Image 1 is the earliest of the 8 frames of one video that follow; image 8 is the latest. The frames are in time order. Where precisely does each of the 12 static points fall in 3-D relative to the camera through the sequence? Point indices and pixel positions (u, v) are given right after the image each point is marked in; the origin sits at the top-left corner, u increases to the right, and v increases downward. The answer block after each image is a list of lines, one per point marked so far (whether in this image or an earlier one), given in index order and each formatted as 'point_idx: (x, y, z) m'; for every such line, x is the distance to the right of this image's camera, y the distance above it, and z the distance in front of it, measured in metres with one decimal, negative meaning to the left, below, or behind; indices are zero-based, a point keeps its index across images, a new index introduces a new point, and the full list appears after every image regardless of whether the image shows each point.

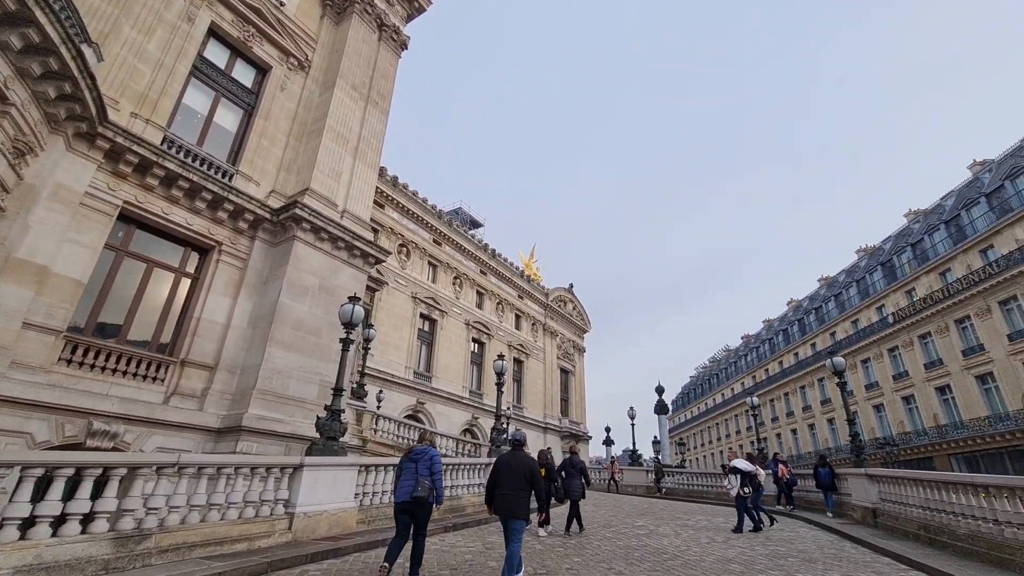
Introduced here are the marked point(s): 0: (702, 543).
0: (+3.0, -4.0, +7.3) m
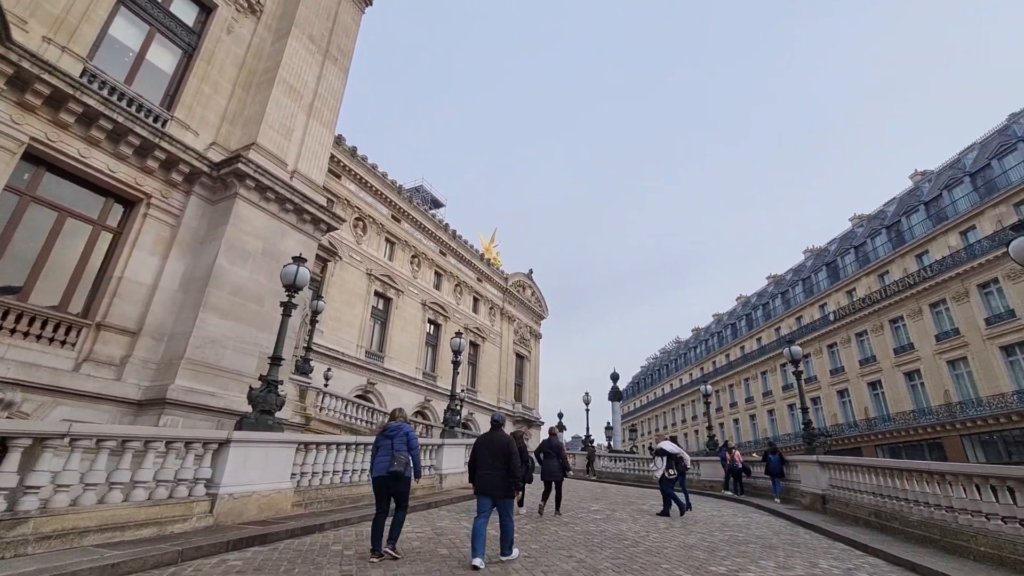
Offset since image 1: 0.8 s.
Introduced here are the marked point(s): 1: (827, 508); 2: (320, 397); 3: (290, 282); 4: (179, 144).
0: (+2.3, -3.7, +7.0) m
1: (+5.9, -4.1, +8.7) m
2: (-5.8, -3.3, +14.0) m
3: (-3.5, +0.1, +7.4) m
4: (-8.5, +3.6, +11.8) m
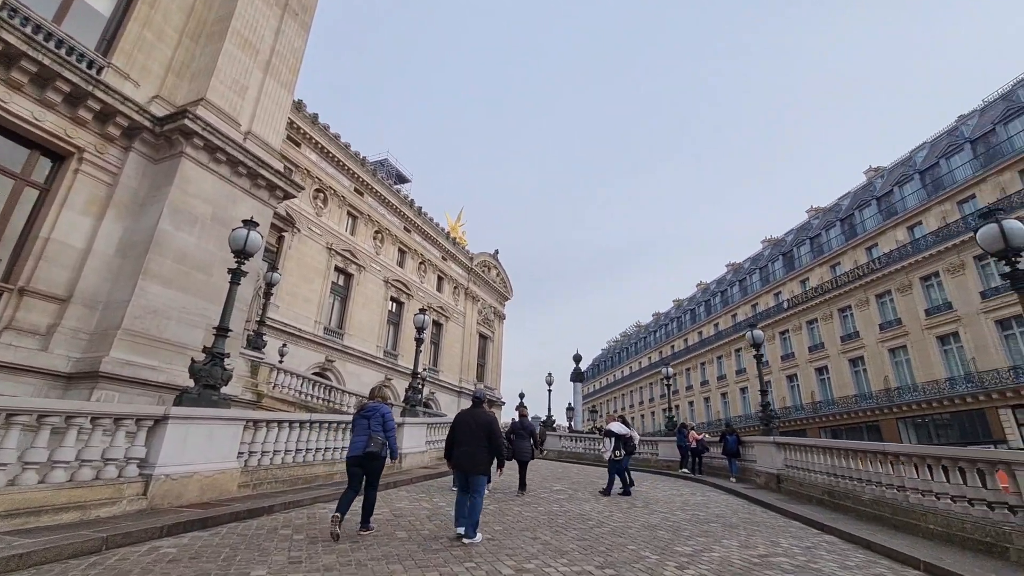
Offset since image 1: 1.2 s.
0: (+1.7, -3.3, +7.0) m
1: (+5.2, -3.8, +8.9) m
2: (-6.8, -2.5, +13.4) m
3: (-4.0, +0.6, +6.8) m
4: (-9.1, +4.5, +10.7) m
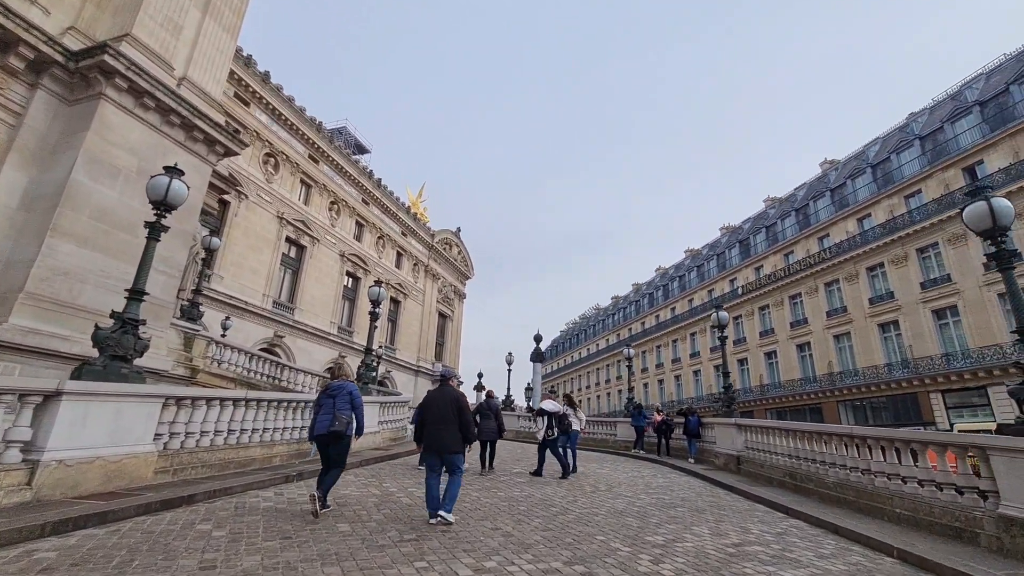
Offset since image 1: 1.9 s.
0: (+1.1, -2.9, +6.7) m
1: (+4.4, -3.5, +8.9) m
2: (-7.9, -1.6, +12.3) m
3: (-4.4, +1.1, +5.8) m
4: (-9.8, +5.3, +9.1) m
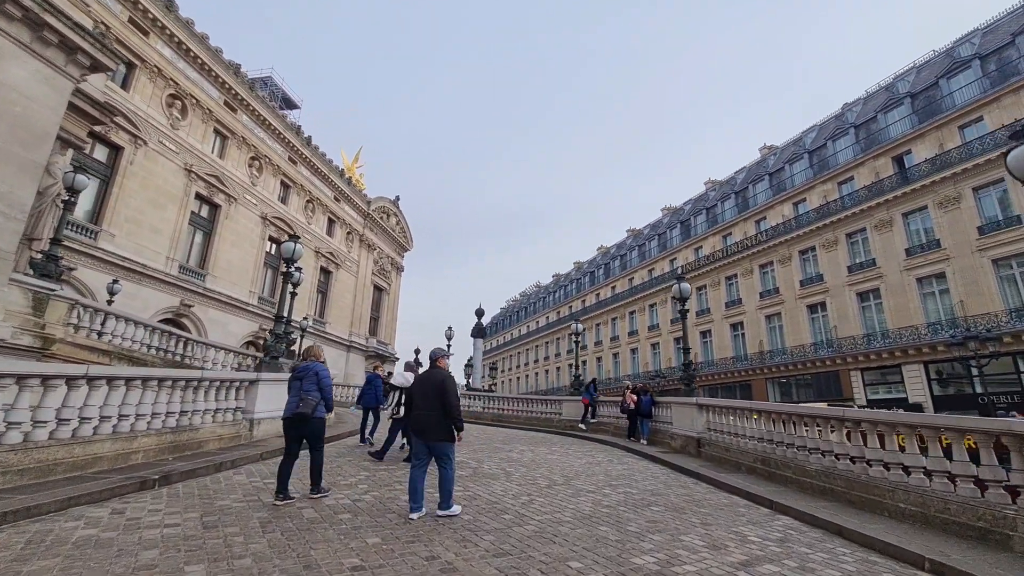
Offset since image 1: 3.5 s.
0: (+0.4, -2.4, +5.6) m
1: (+3.3, -2.9, +8.2) m
2: (-9.2, -0.5, +9.9) m
3: (-4.9, +1.7, +3.8) m
4: (-10.4, +6.2, +6.2) m
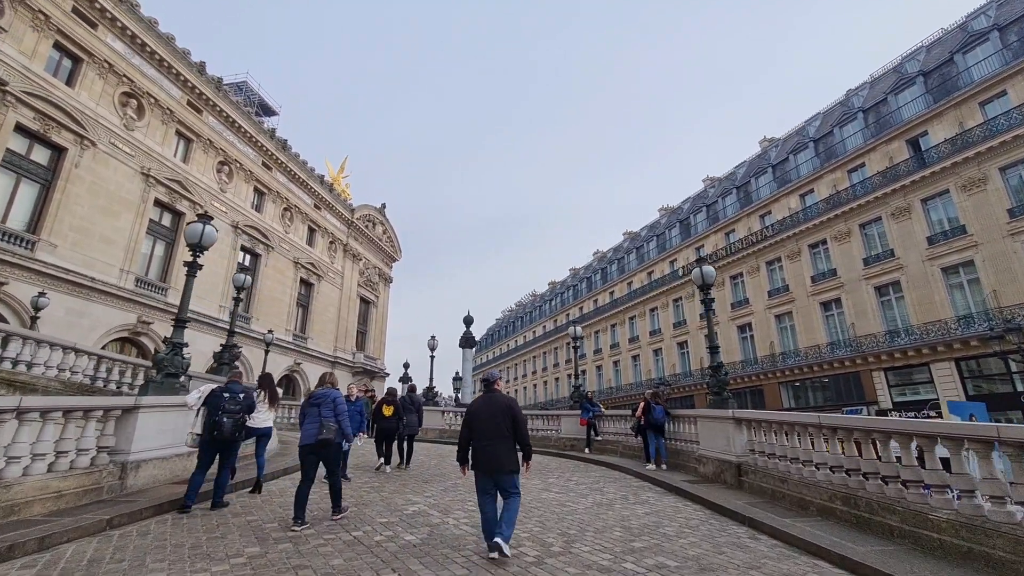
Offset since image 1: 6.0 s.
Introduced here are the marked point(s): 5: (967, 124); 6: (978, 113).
0: (+0.2, -2.1, +3.6) m
1: (+3.1, -2.6, +6.3) m
2: (-9.5, -0.7, +7.9) m
3: (-5.2, +1.9, +1.9) m
4: (-10.9, +6.2, +4.4) m
5: (+18.8, +6.8, +19.1) m
6: (+19.1, +7.1, +18.9) m
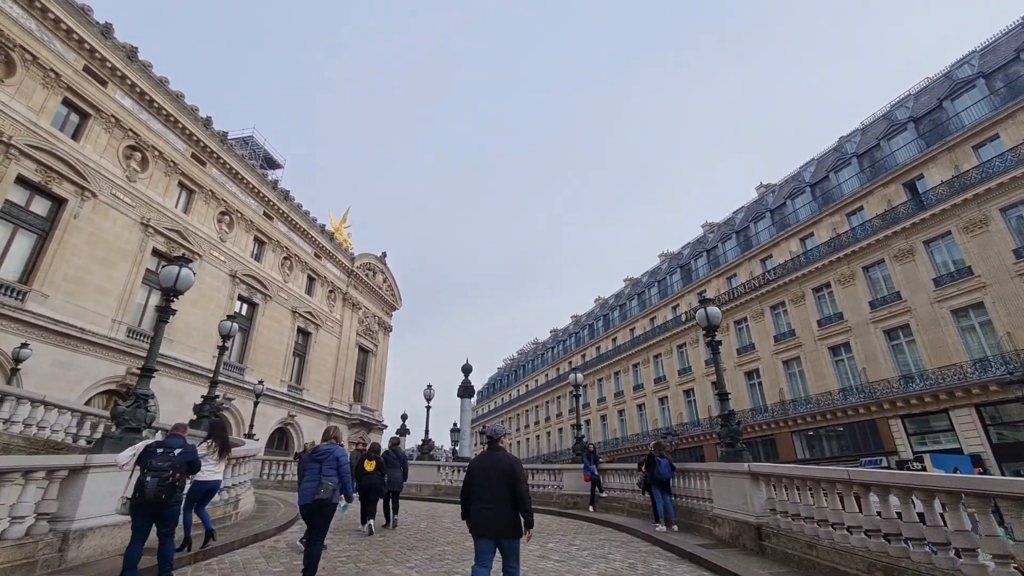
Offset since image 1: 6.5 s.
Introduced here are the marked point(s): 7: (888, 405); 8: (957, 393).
0: (+0.1, -2.4, +3.0) m
1: (+3.0, -3.1, +5.6) m
2: (-9.6, -1.5, +7.4) m
3: (-5.3, +1.8, +1.7) m
4: (-11.1, +5.7, +4.6) m
5: (+18.7, +5.0, +19.3) m
6: (+18.9, +5.4, +19.1) m
7: (+16.1, -5.0, +19.9) m
8: (+17.2, -4.1, +17.9) m
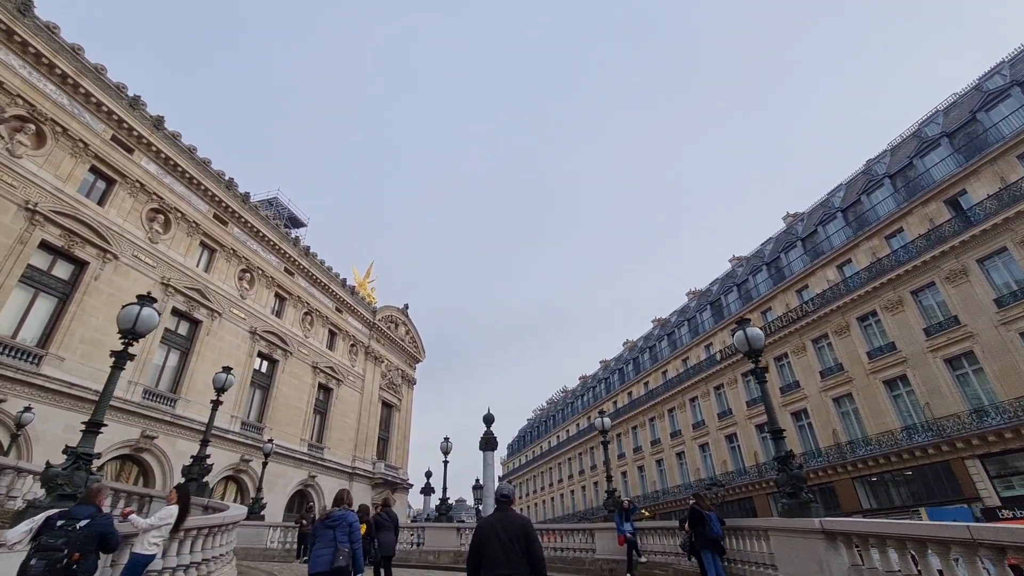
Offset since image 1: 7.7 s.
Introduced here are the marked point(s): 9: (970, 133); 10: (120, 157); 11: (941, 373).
0: (0.0, -2.4, +1.9) m
1: (+3.1, -3.2, +4.3) m
2: (-9.4, -2.4, +6.9) m
3: (-5.6, +1.6, +1.4) m
4: (-11.4, +4.9, +5.0) m
5: (+19.2, +4.2, +17.9) m
6: (+19.4, +4.7, +17.8) m
7: (+17.1, -5.9, +17.6) m
8: (+18.0, -4.7, +15.7) m
9: (+19.6, +6.7, +20.0) m
10: (-17.3, +5.8, +20.8) m
11: (+17.6, -3.5, +18.9) m
